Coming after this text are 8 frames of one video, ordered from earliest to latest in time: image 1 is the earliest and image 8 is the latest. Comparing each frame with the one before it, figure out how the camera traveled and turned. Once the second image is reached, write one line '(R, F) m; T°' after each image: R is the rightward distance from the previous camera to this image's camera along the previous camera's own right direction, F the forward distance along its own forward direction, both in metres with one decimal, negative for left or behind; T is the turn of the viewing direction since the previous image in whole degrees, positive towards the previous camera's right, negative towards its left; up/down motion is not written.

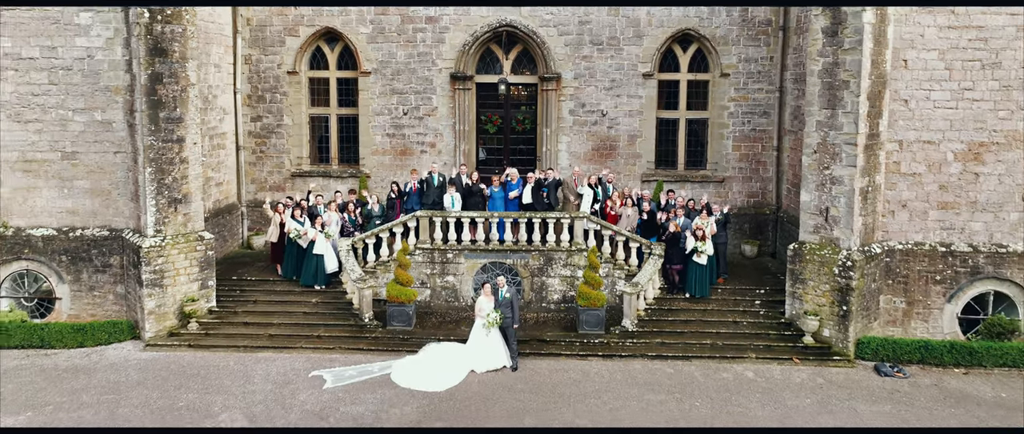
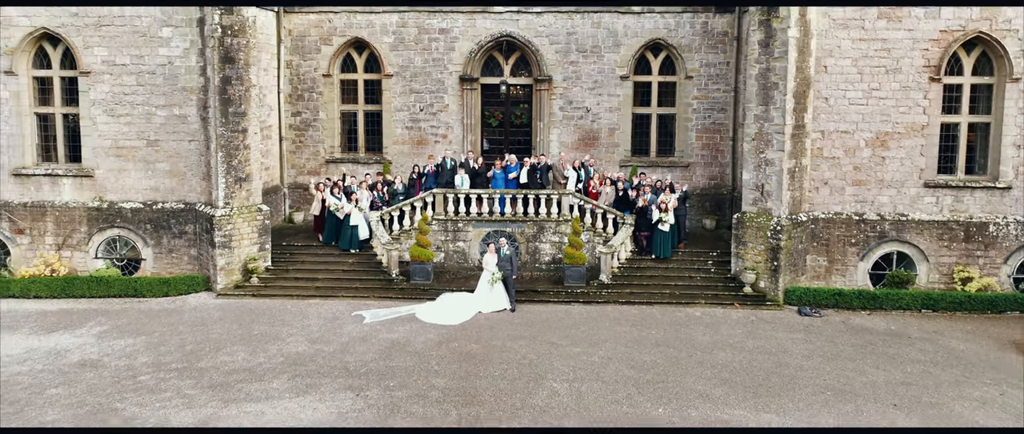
(0.0, -3.2) m; 0°
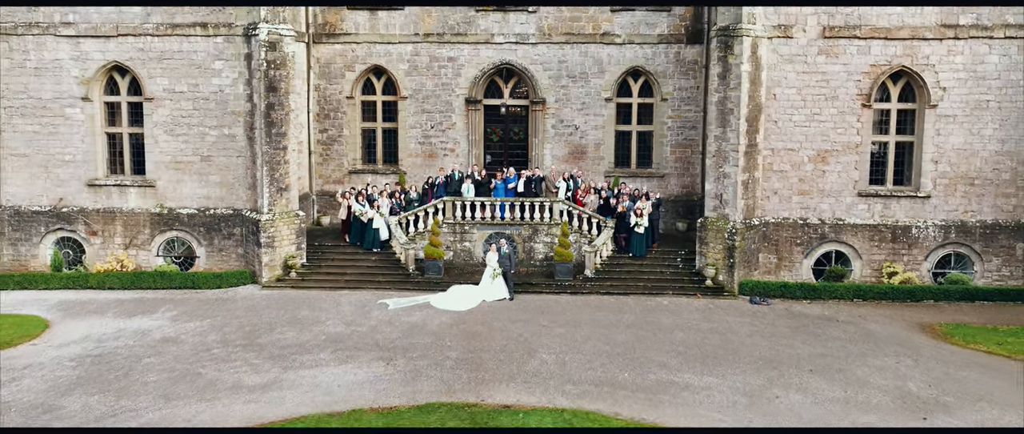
(0.0, -3.0) m; 0°
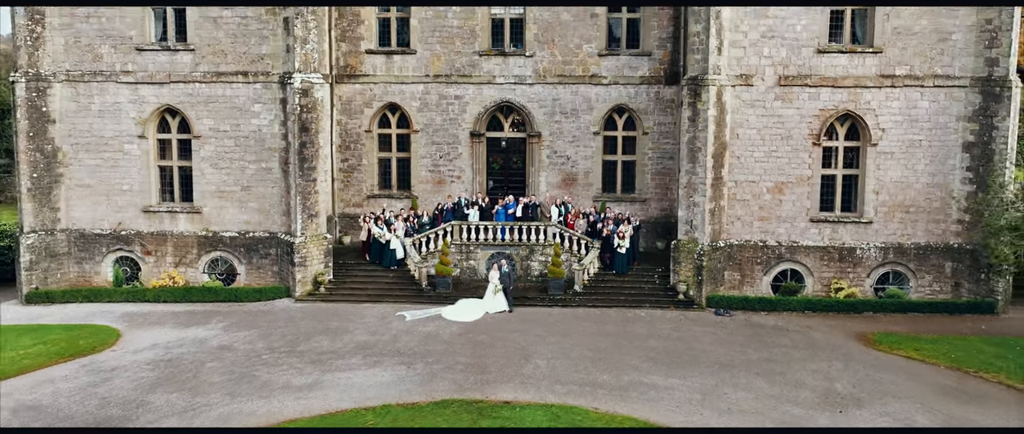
(0.0, -3.0) m; 0°
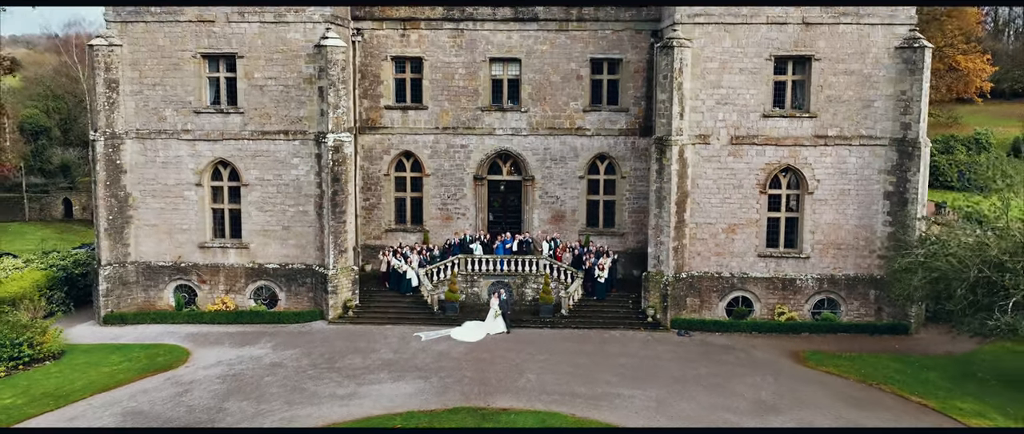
(+0.1, -4.4) m; 0°
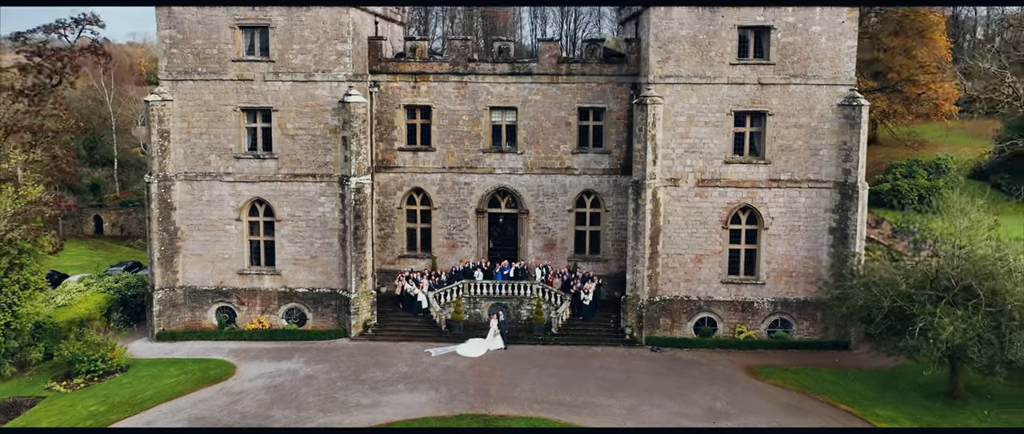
(+0.1, -4.2) m; 0°
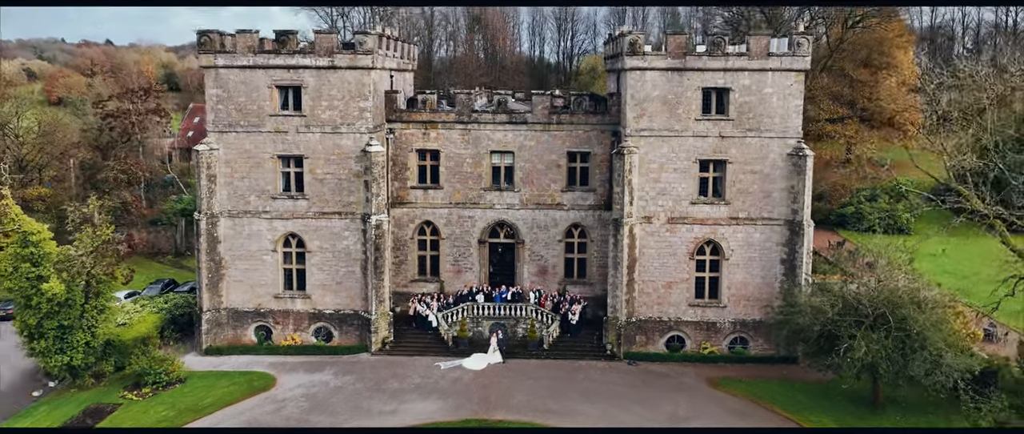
(+0.1, -5.1) m; 0°
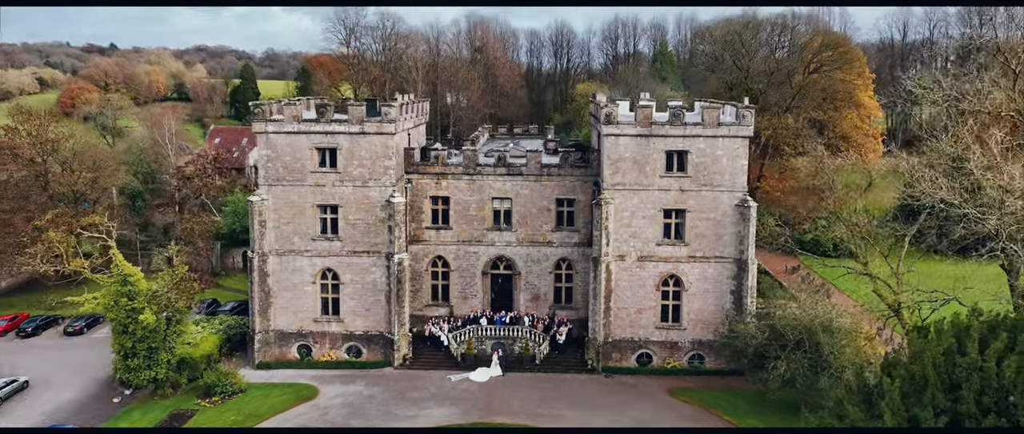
(+0.1, -7.7) m; 0°
